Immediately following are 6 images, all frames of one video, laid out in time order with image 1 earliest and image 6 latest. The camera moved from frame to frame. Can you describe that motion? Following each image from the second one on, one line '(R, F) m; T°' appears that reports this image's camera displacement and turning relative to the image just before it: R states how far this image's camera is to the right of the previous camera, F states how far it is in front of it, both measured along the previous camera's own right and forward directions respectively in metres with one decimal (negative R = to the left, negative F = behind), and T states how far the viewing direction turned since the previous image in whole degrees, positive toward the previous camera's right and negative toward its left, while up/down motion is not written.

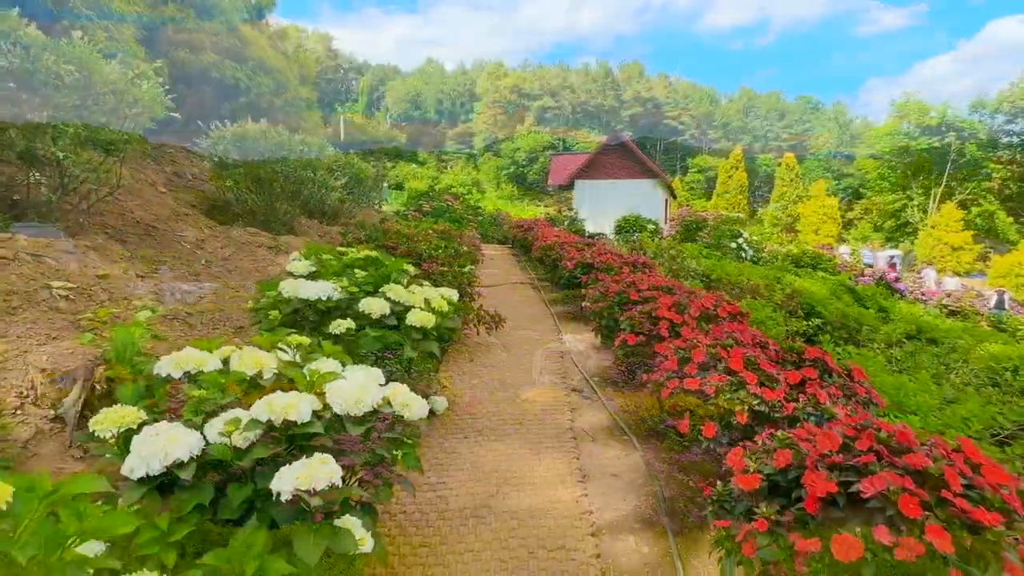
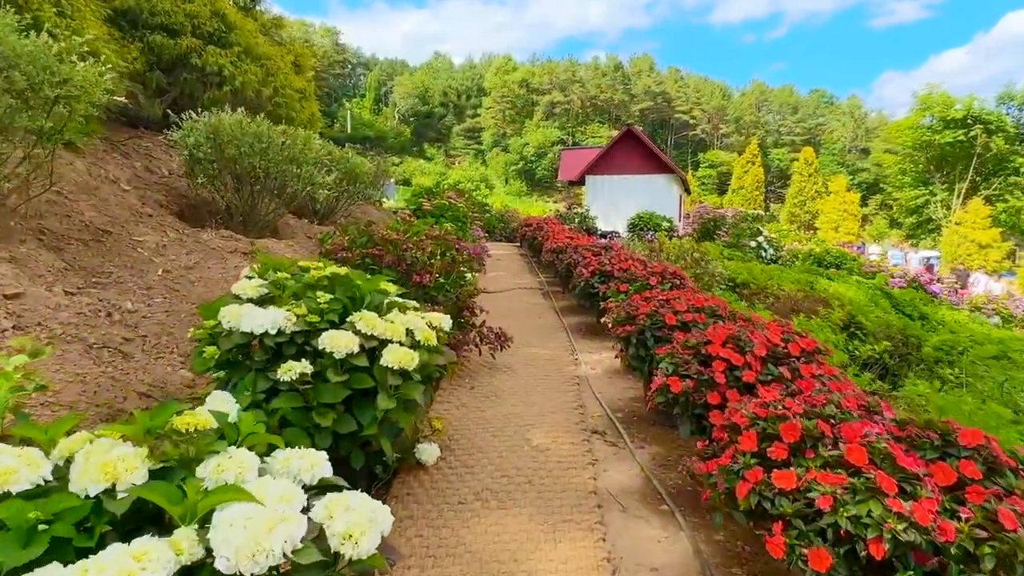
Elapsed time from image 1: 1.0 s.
(0.0, +0.6) m; -1°
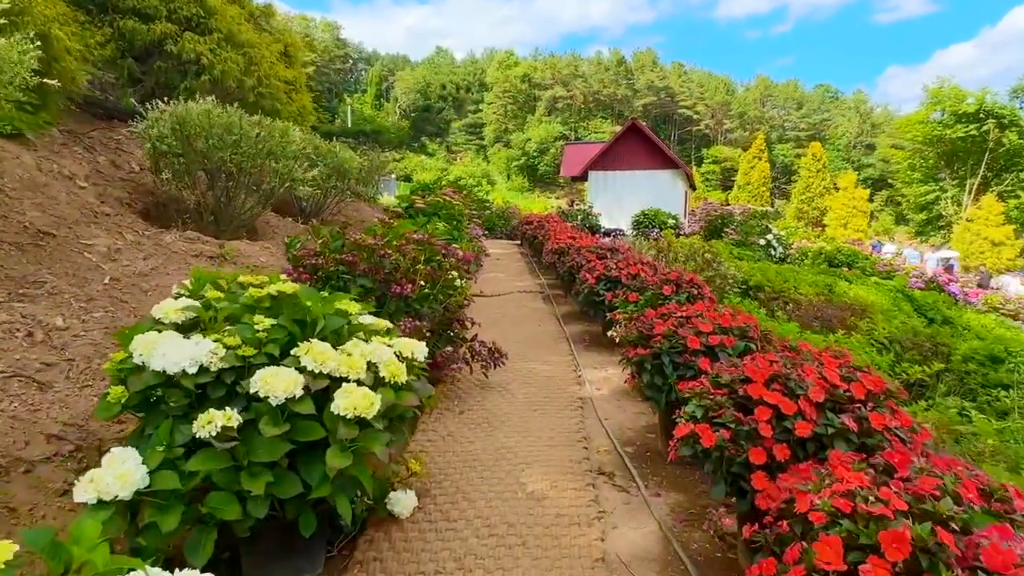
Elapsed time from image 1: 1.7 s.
(0.0, +0.4) m; 0°
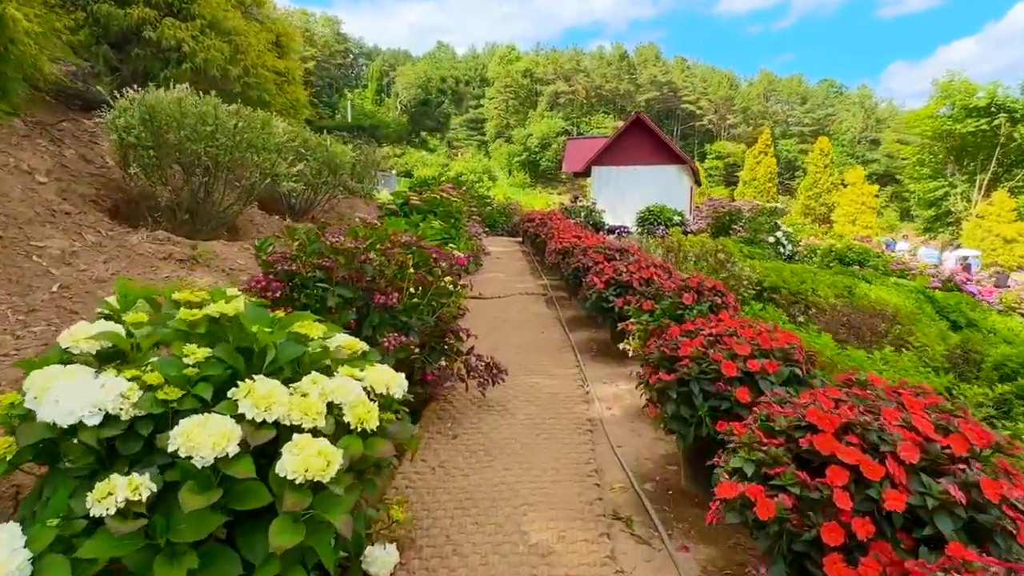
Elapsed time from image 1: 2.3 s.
(0.0, +0.4) m; 0°
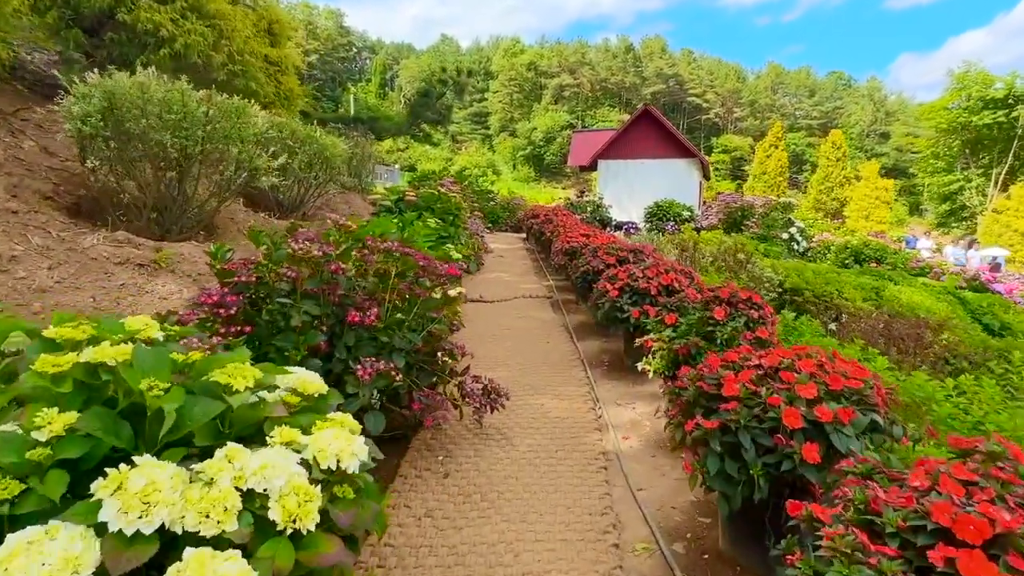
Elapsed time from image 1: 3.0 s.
(0.0, +0.4) m; 0°
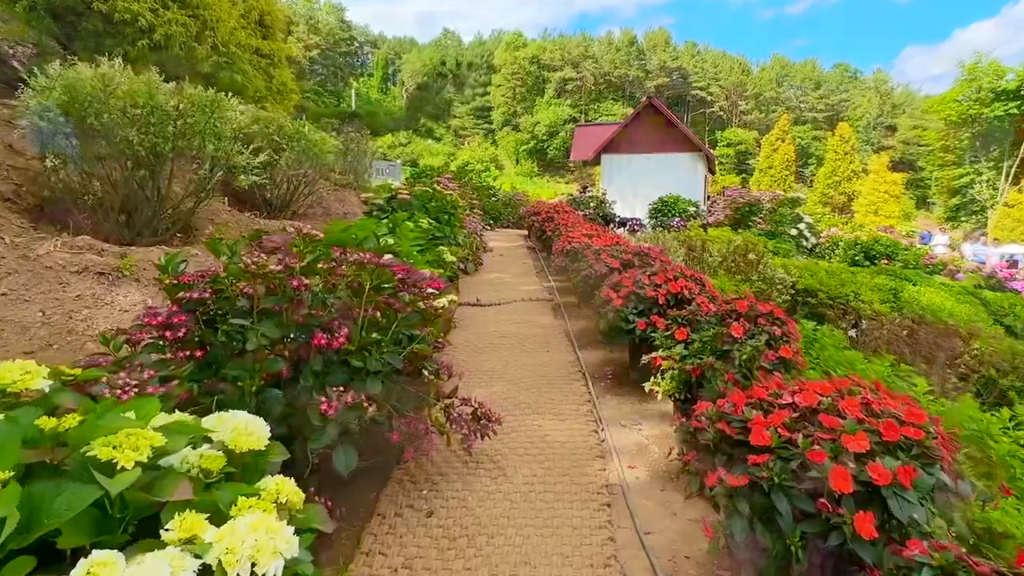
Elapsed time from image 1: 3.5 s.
(0.0, +0.3) m; 0°
